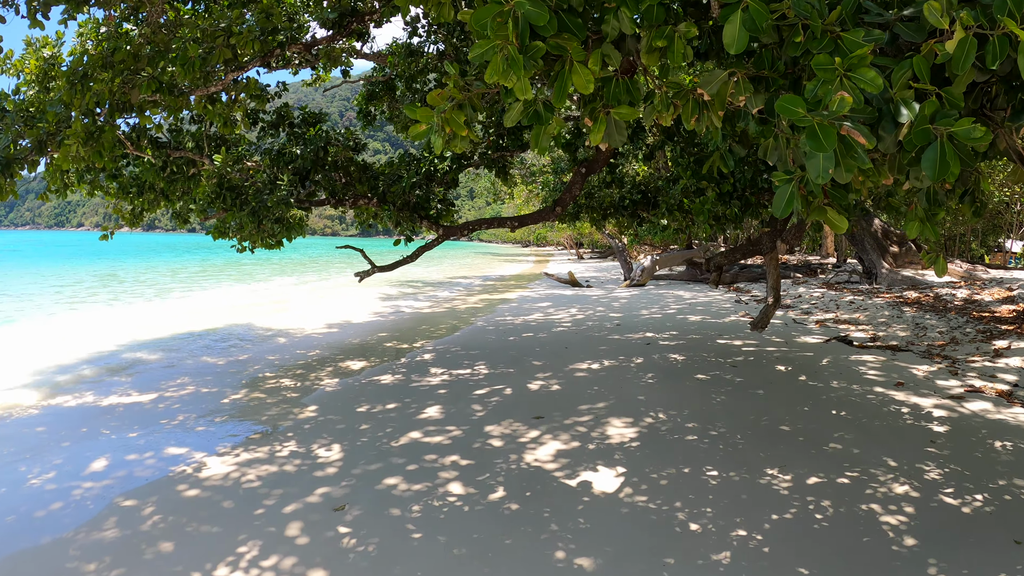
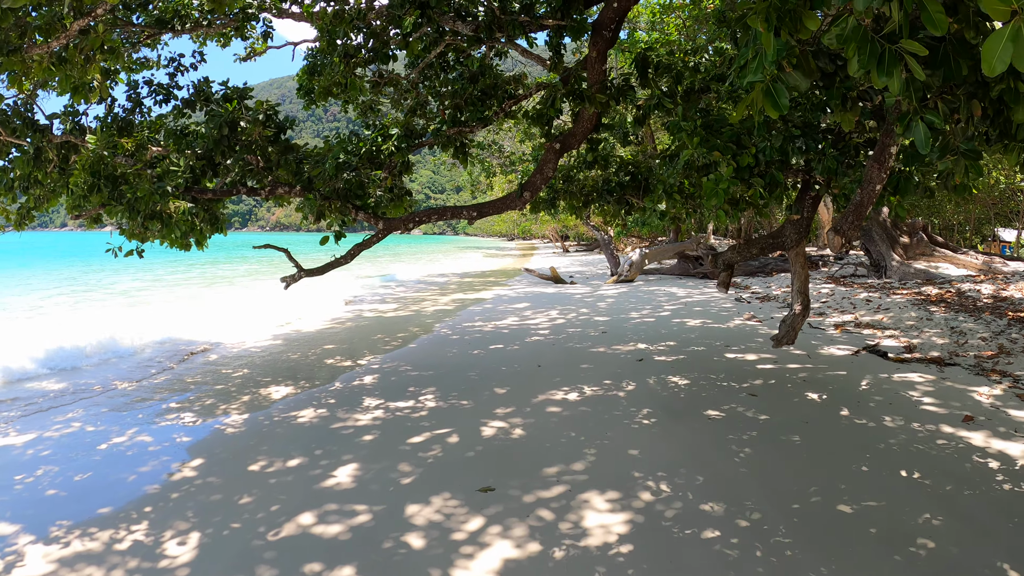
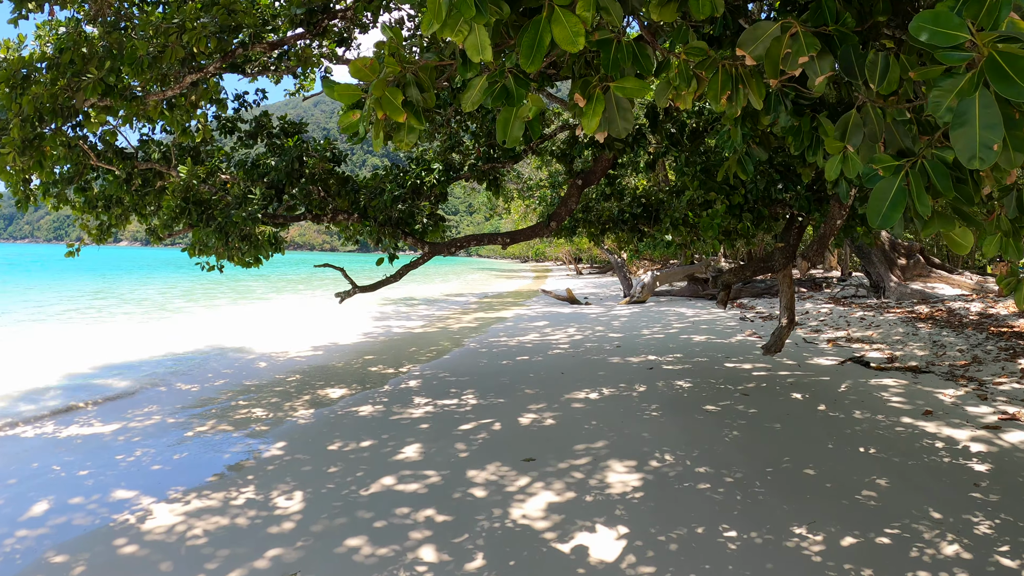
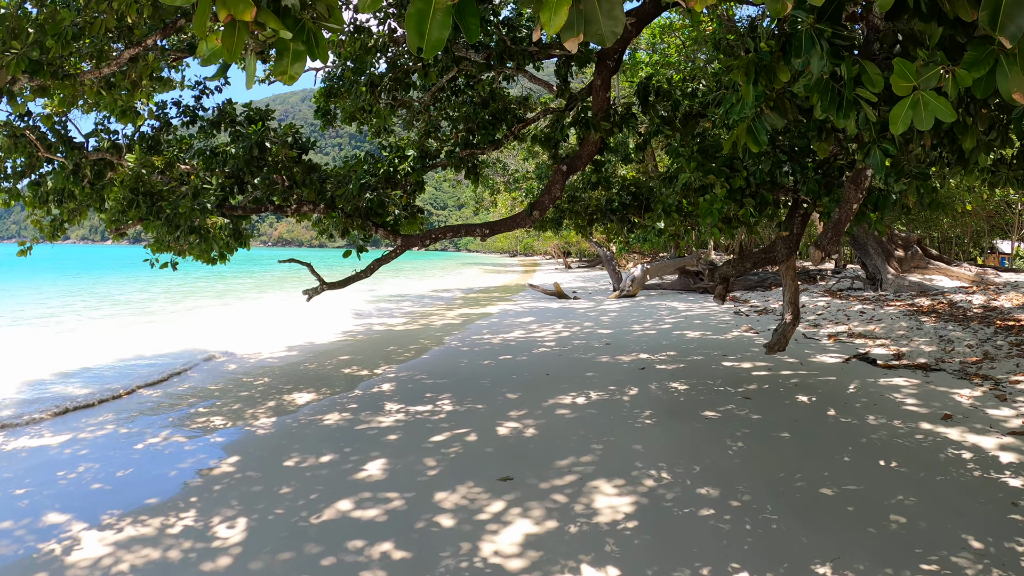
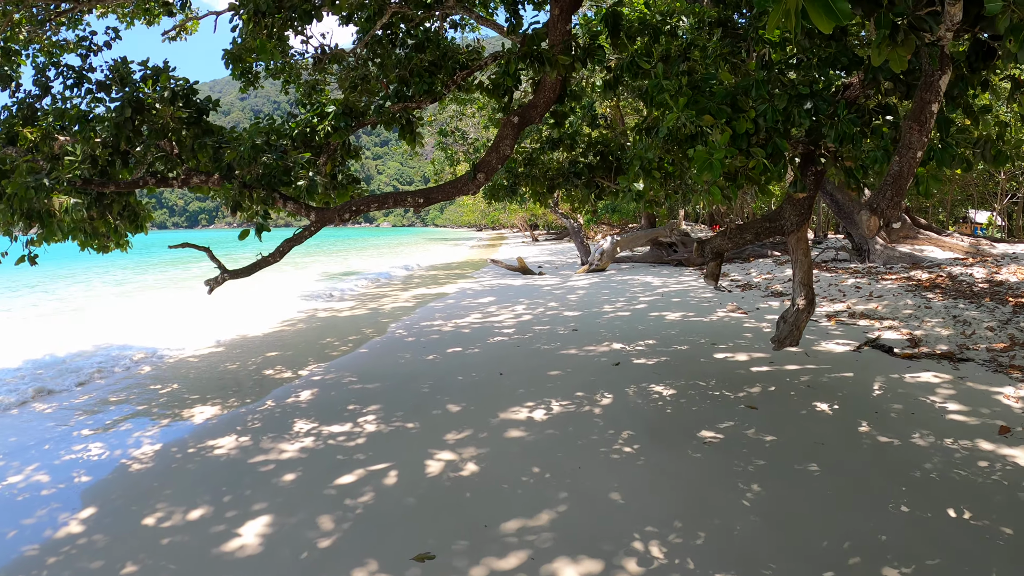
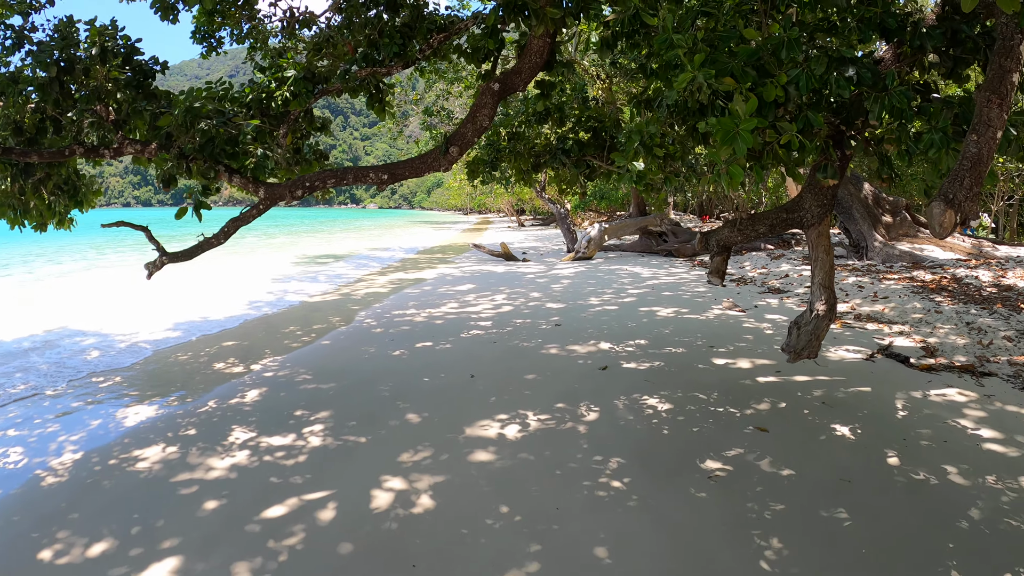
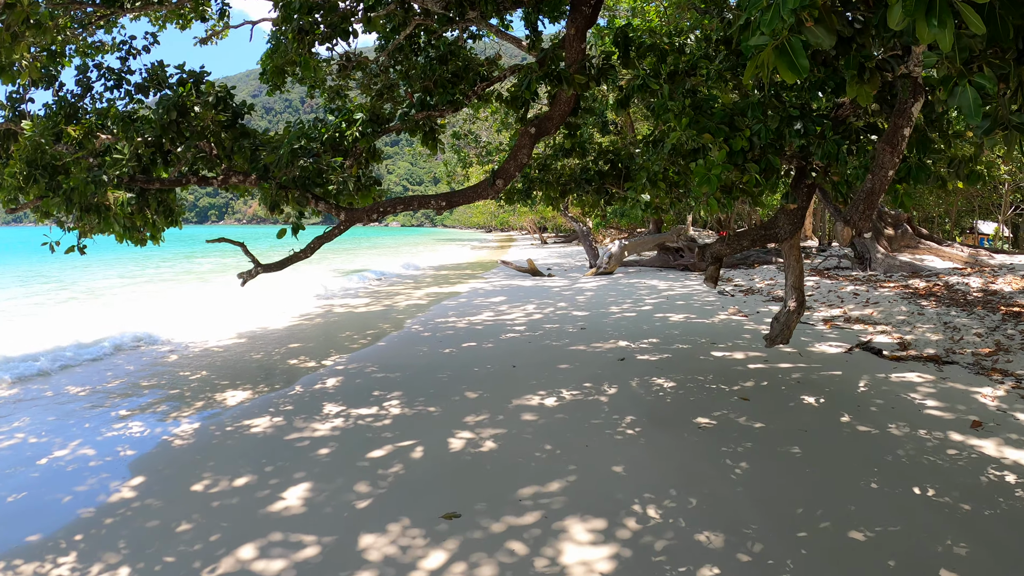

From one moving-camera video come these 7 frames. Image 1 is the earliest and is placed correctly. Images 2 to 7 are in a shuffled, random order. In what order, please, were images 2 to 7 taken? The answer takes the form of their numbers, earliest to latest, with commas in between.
3, 4, 2, 7, 5, 6
